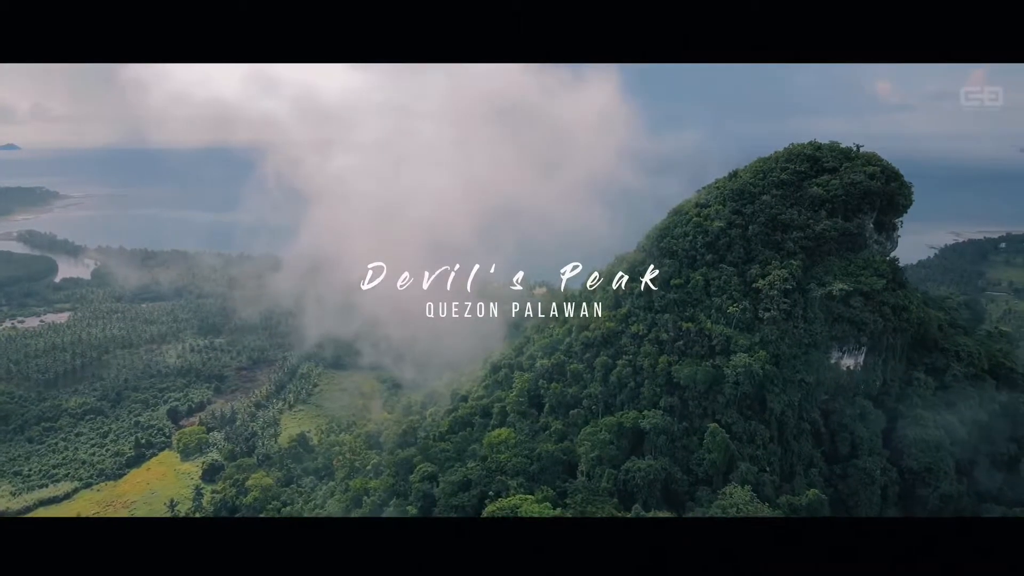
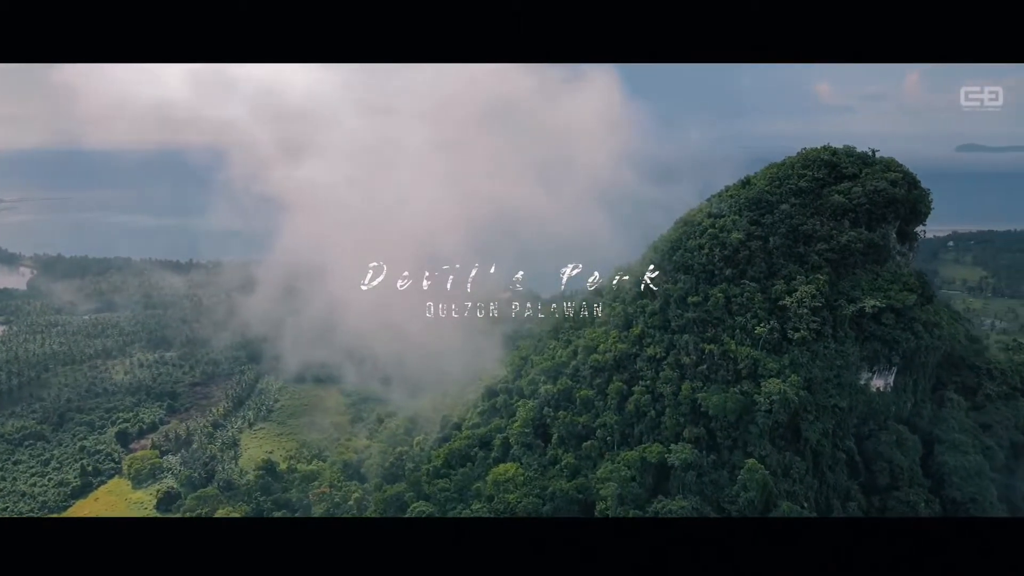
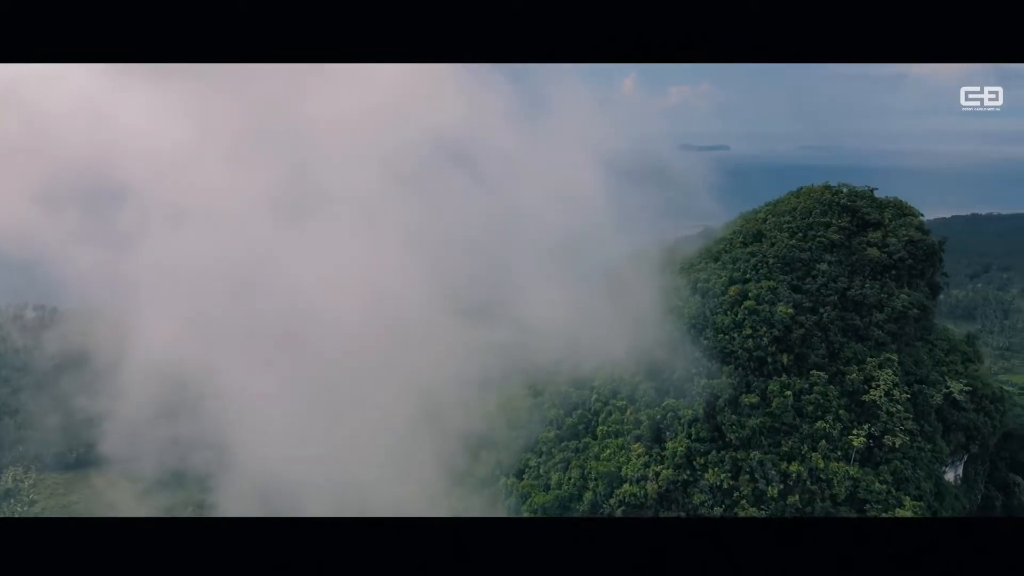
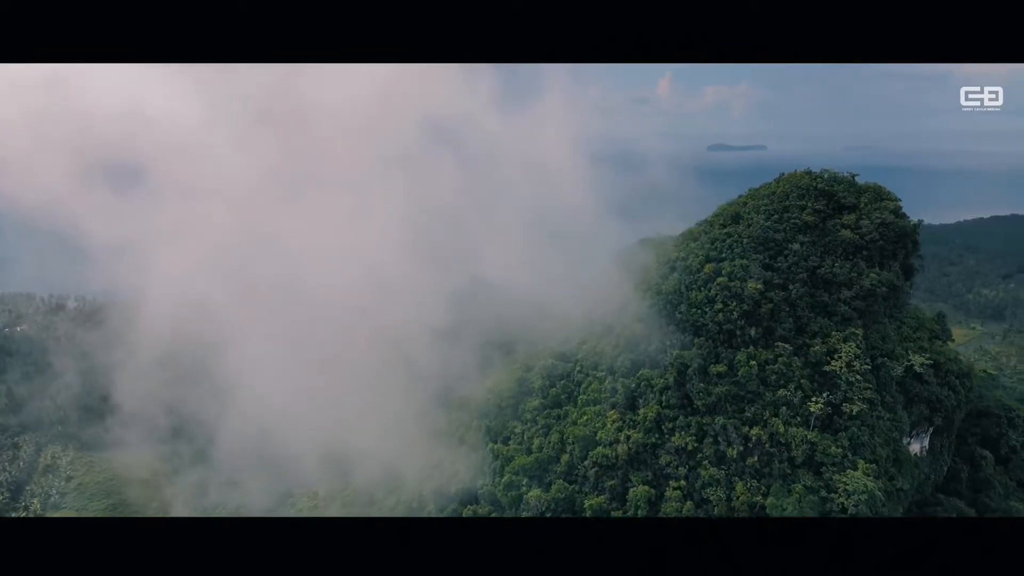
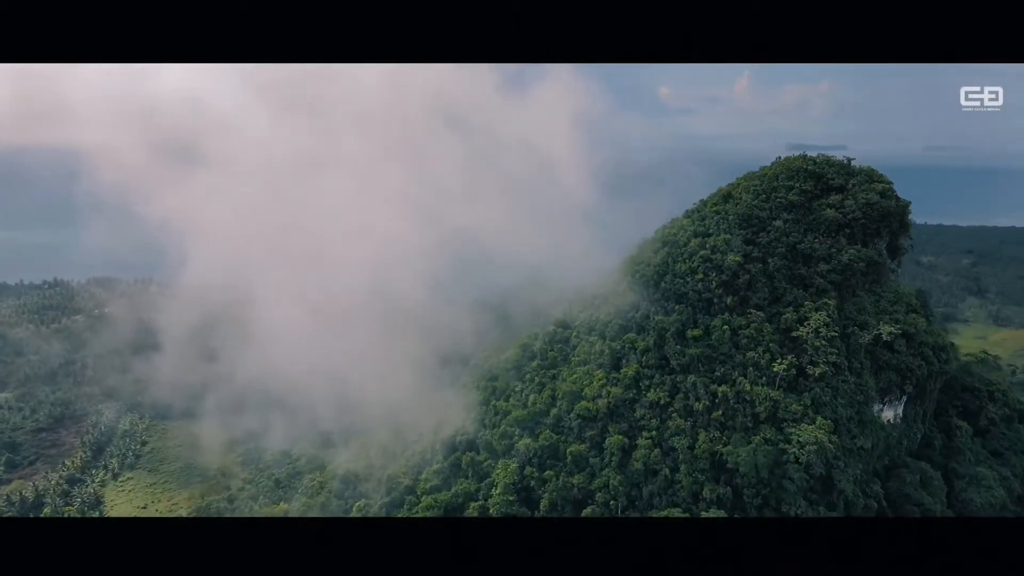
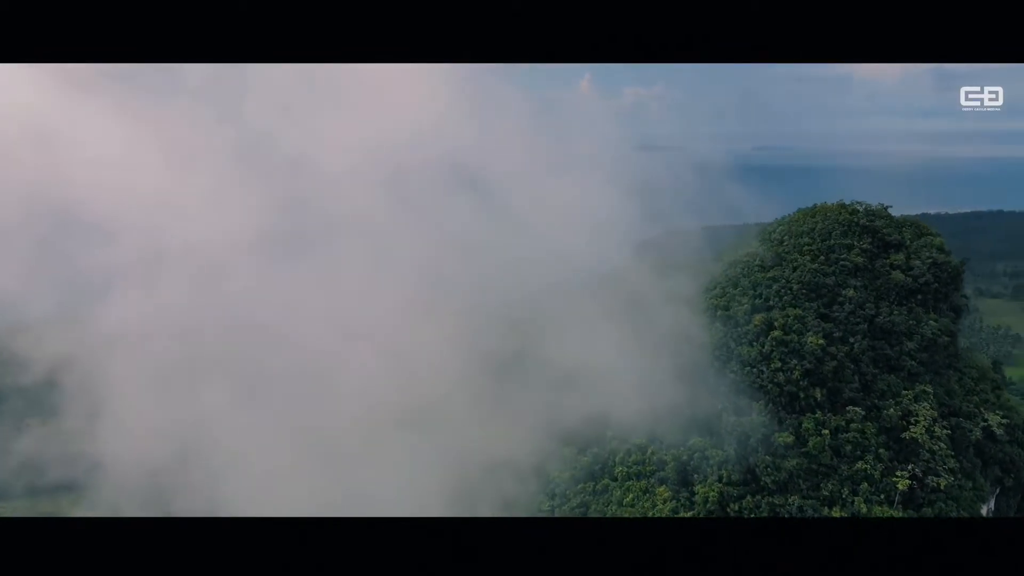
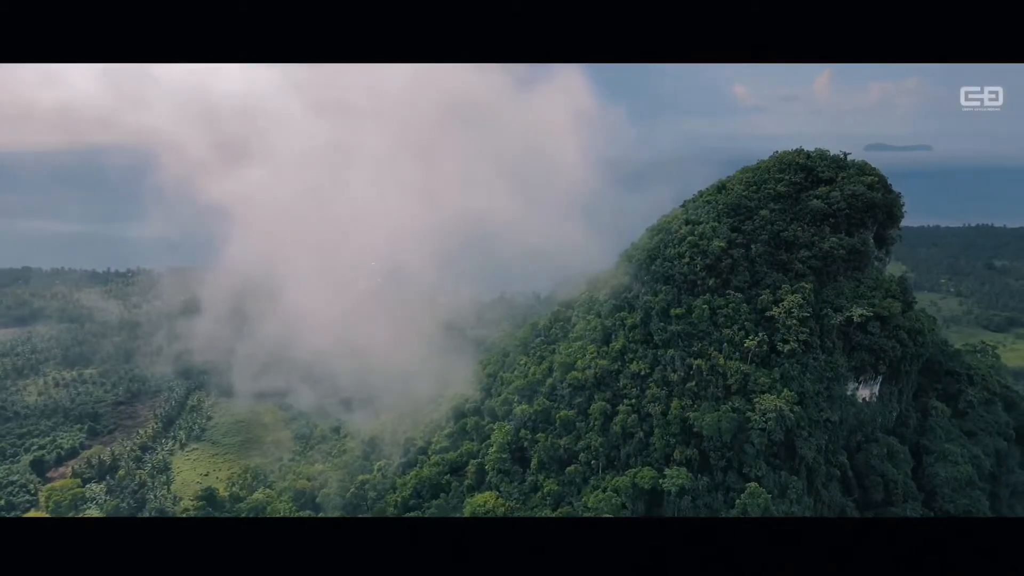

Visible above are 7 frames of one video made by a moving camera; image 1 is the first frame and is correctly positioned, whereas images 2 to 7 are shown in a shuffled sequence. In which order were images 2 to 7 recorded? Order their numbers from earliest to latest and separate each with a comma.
2, 7, 5, 4, 3, 6
